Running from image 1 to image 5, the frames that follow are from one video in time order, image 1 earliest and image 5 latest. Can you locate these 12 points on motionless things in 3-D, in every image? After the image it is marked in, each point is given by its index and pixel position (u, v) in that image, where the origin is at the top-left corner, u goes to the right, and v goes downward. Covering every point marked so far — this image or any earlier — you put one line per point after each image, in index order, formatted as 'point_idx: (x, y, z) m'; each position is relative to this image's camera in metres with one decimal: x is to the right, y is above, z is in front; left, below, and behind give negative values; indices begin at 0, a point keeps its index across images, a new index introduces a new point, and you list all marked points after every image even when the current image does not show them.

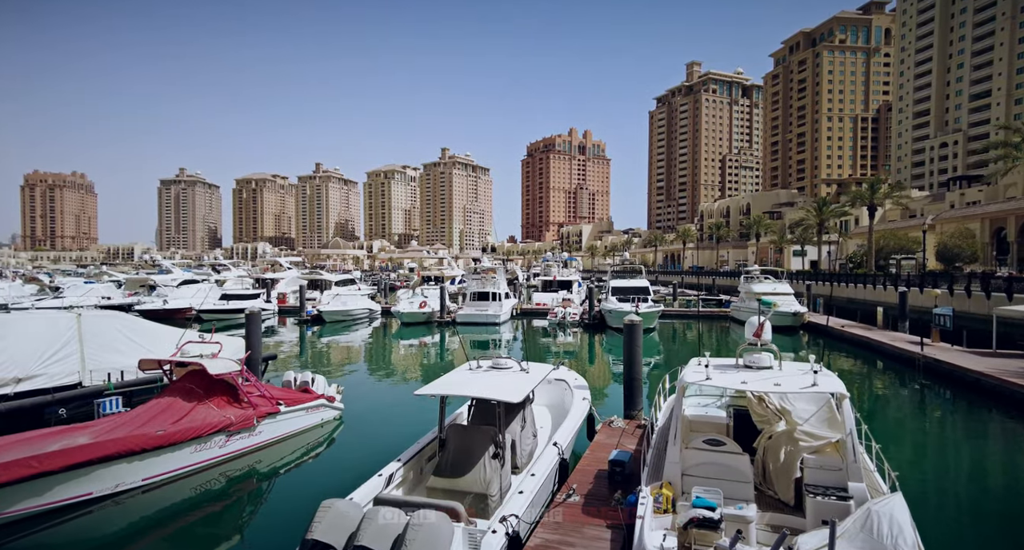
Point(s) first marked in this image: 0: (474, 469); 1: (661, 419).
0: (-0.4, -2.2, +5.8) m
1: (+2.1, -2.0, +7.1) m
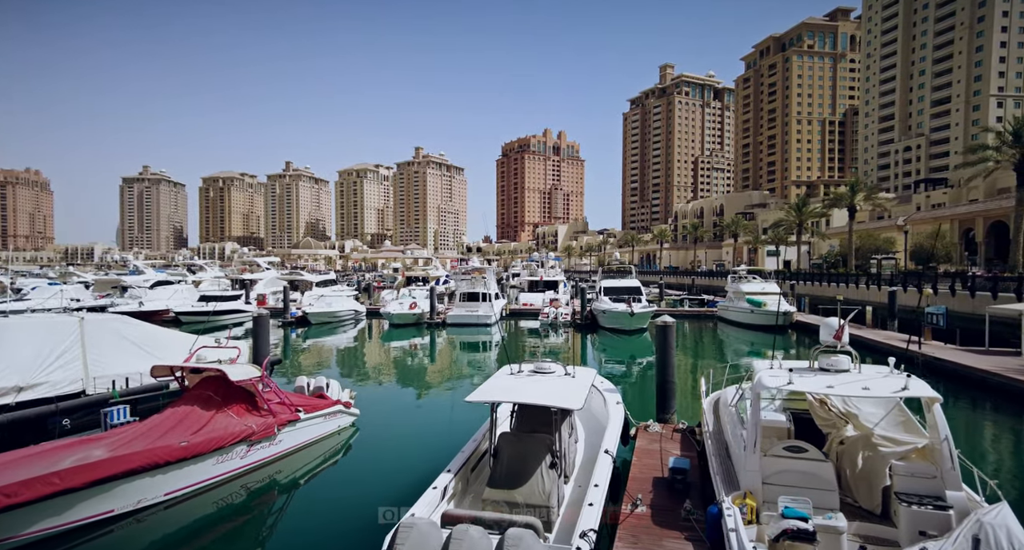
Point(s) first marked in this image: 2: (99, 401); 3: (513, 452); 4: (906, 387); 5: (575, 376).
0: (+0.2, -2.2, +5.6) m
1: (+2.6, -2.0, +6.9) m
2: (-6.7, -2.0, +8.4) m
3: (0.0, -2.0, +5.7) m
4: (+3.4, -1.0, +4.4) m
5: (+0.8, -1.3, +6.8) m
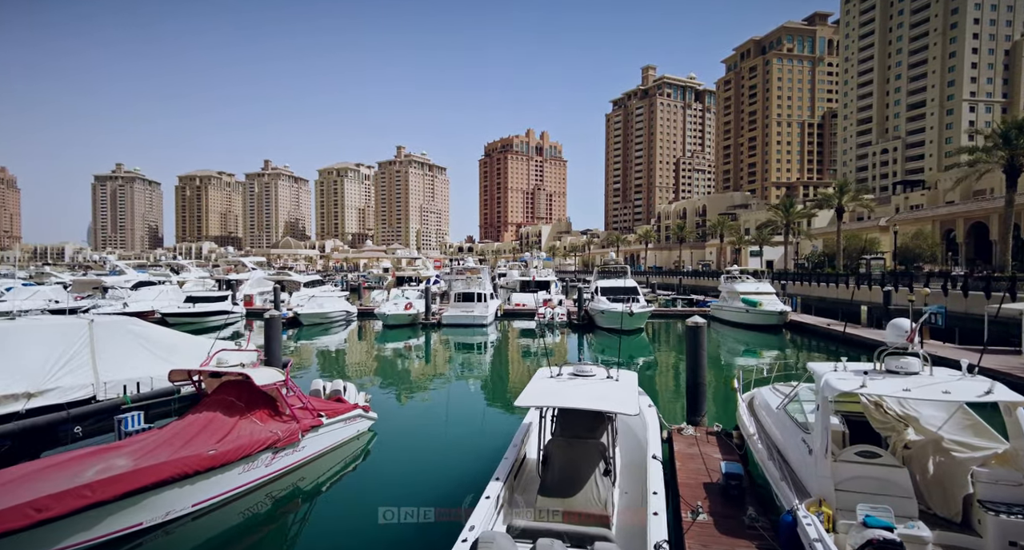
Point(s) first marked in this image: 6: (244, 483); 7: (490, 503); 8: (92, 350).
0: (+0.8, -2.2, +5.4) m
1: (+3.2, -2.0, +6.8) m
2: (-6.2, -2.0, +8.0) m
3: (+0.6, -2.0, +5.5) m
4: (+3.9, -1.0, +4.3) m
5: (+1.4, -1.3, +6.6) m
6: (-3.6, -2.8, +7.0) m
7: (-0.2, -2.3, +5.1) m
8: (-6.7, -1.2, +8.3) m
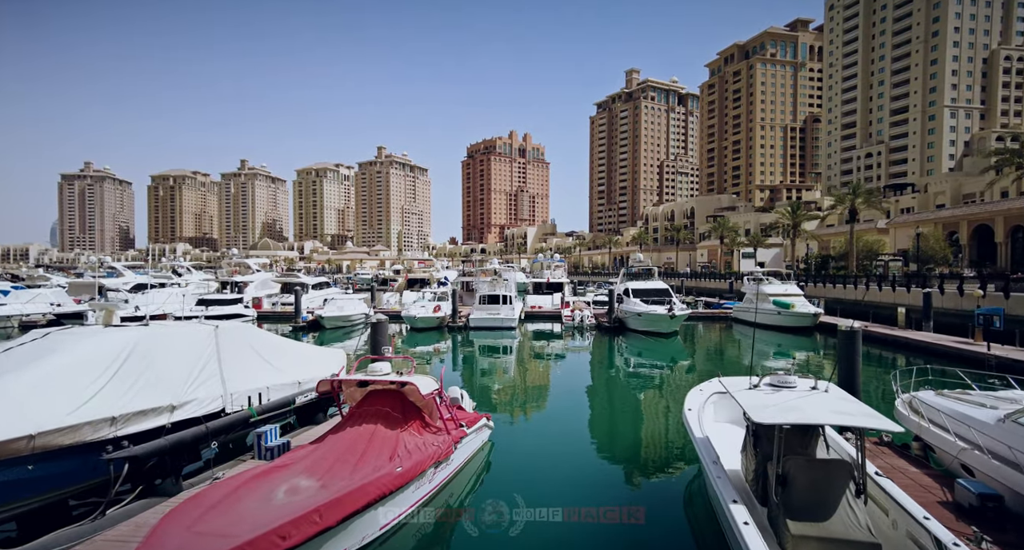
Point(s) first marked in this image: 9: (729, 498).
0: (+3.1, -2.2, +4.9) m
1: (+5.5, -2.0, +6.3) m
2: (-3.9, -2.1, +7.5) m
3: (+2.9, -2.0, +5.0) m
4: (+6.3, -1.0, +3.9) m
5: (+3.7, -1.4, +6.1) m
6: (-1.2, -2.9, +6.5) m
7: (+2.1, -2.3, +4.7) m
8: (-4.4, -1.3, +7.8) m
9: (+2.2, -2.3, +5.4) m
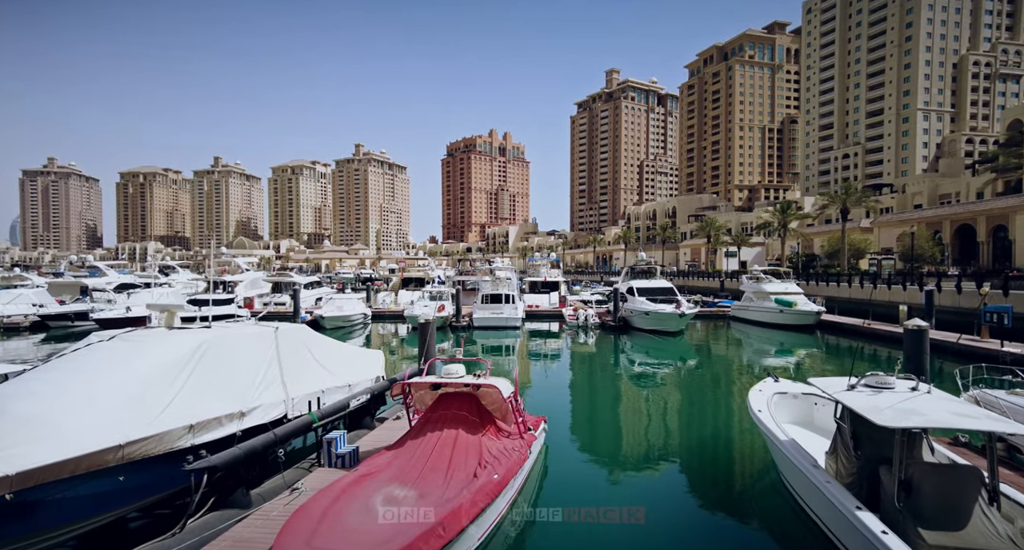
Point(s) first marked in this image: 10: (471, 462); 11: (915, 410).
0: (+4.2, -2.2, +4.8) m
1: (+6.6, -2.0, +6.3) m
2: (-2.8, -2.1, +7.2) m
3: (+4.0, -2.0, +4.9) m
4: (+7.4, -1.0, +3.8) m
5: (+4.8, -1.3, +6.0) m
6: (-0.2, -2.8, +6.2) m
7: (+3.3, -2.3, +4.5) m
8: (-3.4, -1.2, +7.5) m
9: (+3.3, -2.3, +5.2) m
10: (-0.5, -2.1, +5.8) m
11: (+4.2, -1.5, +5.5) m
